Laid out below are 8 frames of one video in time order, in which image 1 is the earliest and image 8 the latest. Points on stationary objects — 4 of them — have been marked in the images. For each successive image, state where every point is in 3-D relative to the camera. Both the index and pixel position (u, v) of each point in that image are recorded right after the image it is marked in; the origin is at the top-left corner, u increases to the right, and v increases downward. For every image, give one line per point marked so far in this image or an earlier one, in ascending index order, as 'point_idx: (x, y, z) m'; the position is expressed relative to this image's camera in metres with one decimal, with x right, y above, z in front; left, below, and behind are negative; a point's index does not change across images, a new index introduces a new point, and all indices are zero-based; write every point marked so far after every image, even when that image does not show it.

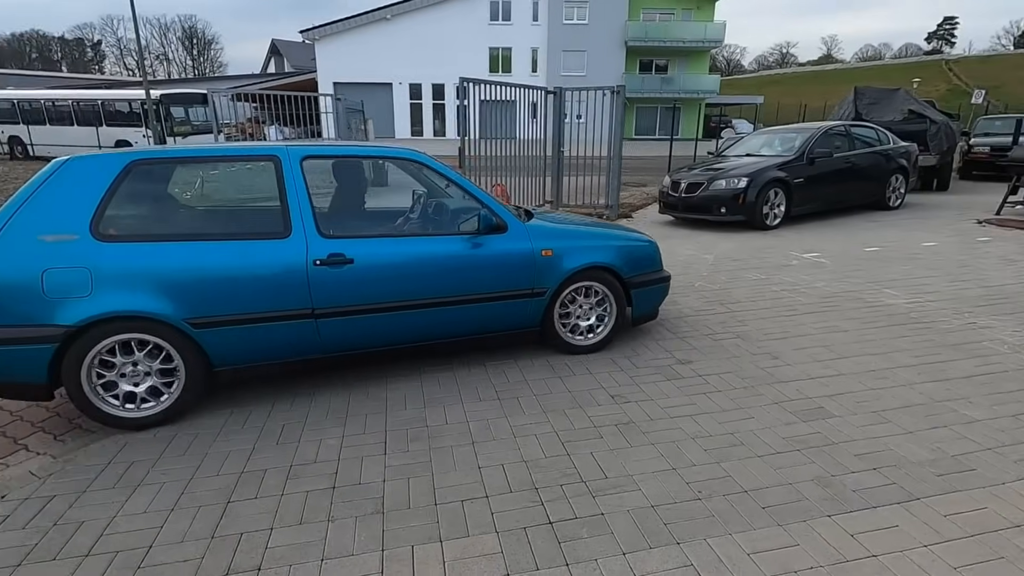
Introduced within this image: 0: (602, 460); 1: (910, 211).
0: (+0.5, -0.9, +2.7) m
1: (+7.7, +1.5, +10.3) m
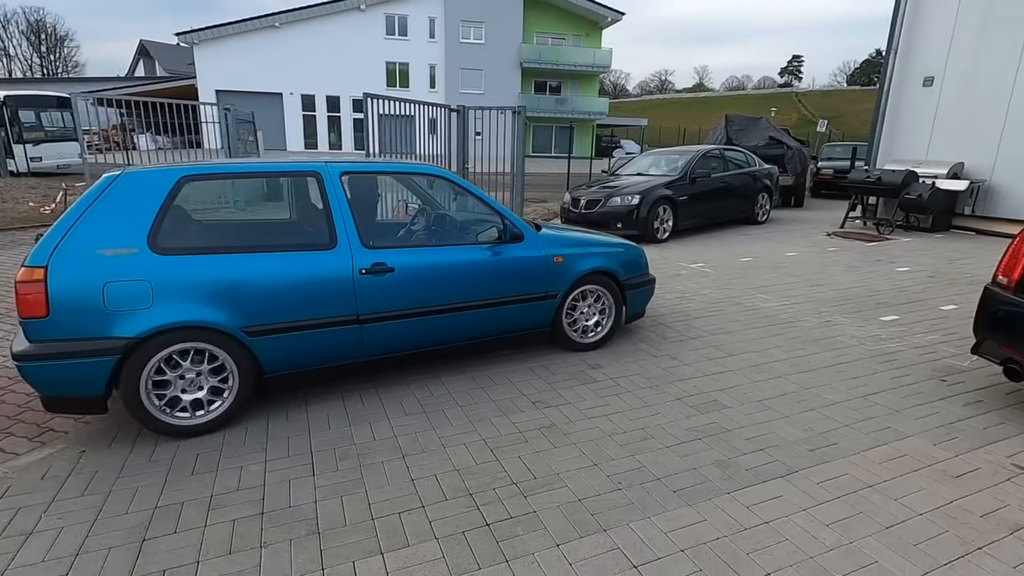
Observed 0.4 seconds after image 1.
0: (+0.1, -0.9, +2.9) m
1: (+5.8, +1.4, +11.7) m
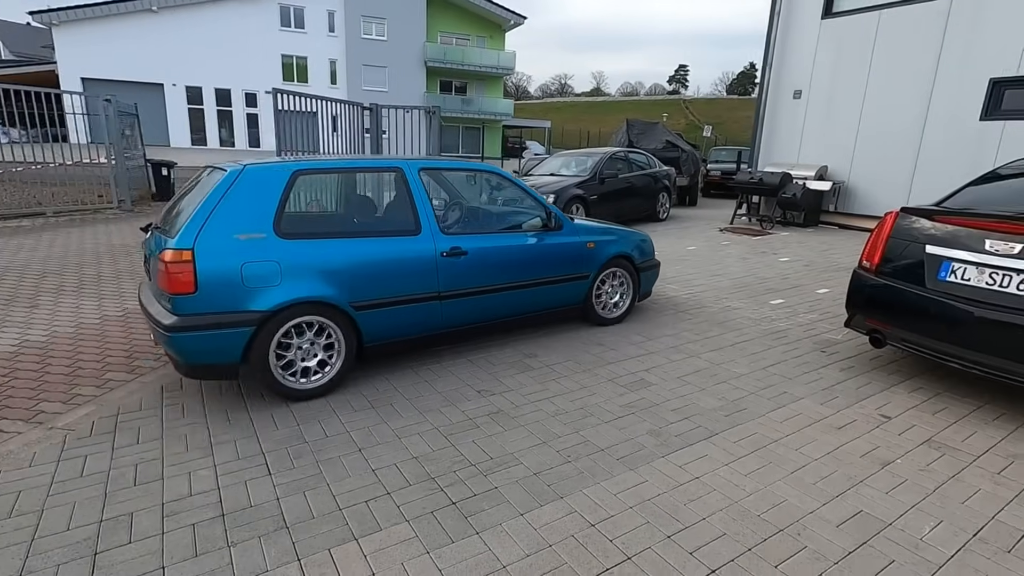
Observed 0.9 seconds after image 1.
0: (-0.2, -0.9, +3.1) m
1: (+3.9, +1.6, +12.7) m
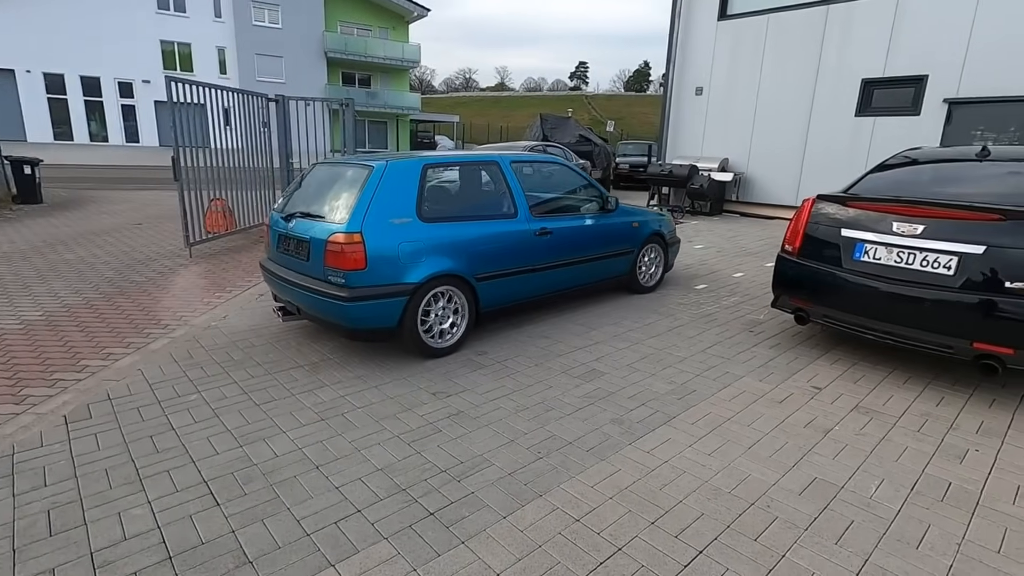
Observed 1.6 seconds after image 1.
0: (-0.3, -0.9, +2.9) m
1: (+2.0, +1.8, +13.1) m
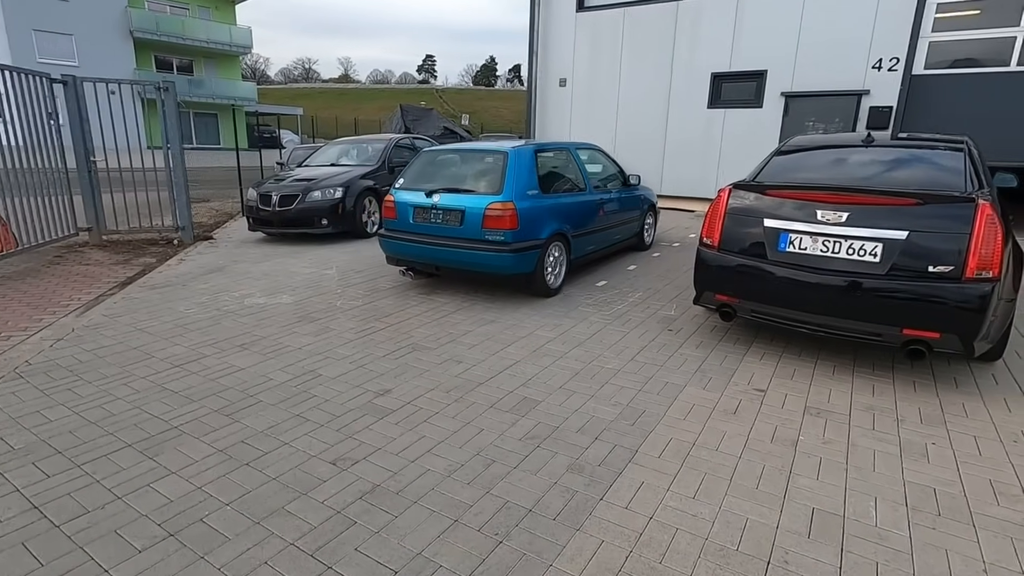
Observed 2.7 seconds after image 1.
0: (-0.5, -1.0, +2.1) m
1: (-1.1, +1.8, +12.5) m
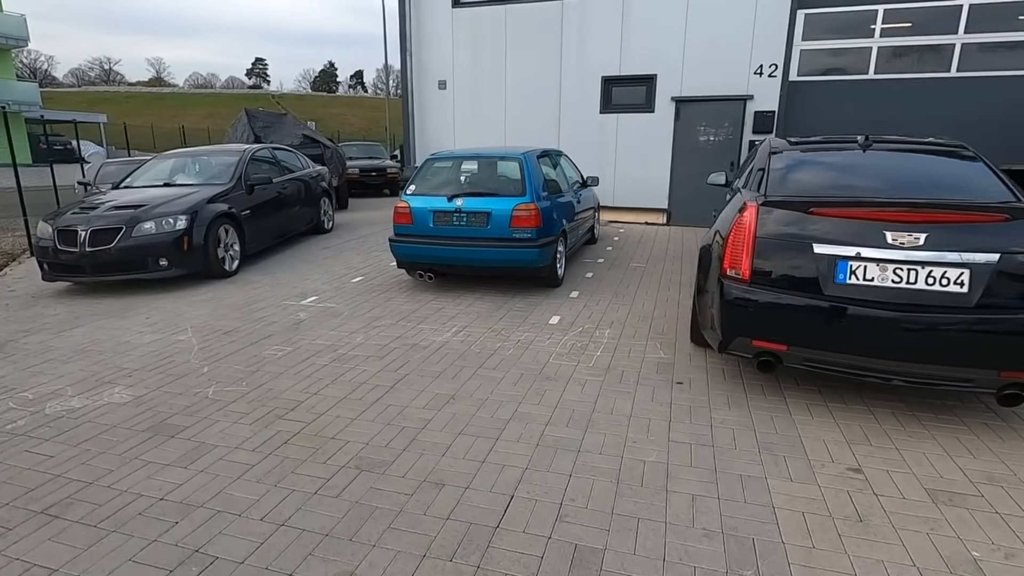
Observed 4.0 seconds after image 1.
0: (0.0, -1.4, +0.8) m
1: (-3.4, +1.1, +10.7) m
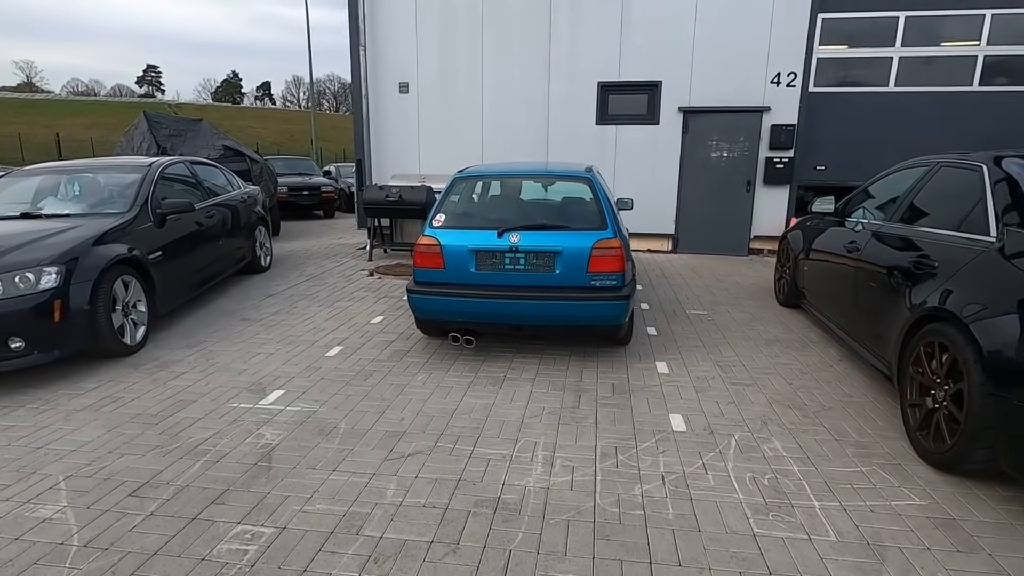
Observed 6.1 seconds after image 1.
0: (+1.3, -1.9, -1.0) m
1: (-3.6, +0.3, +8.3) m
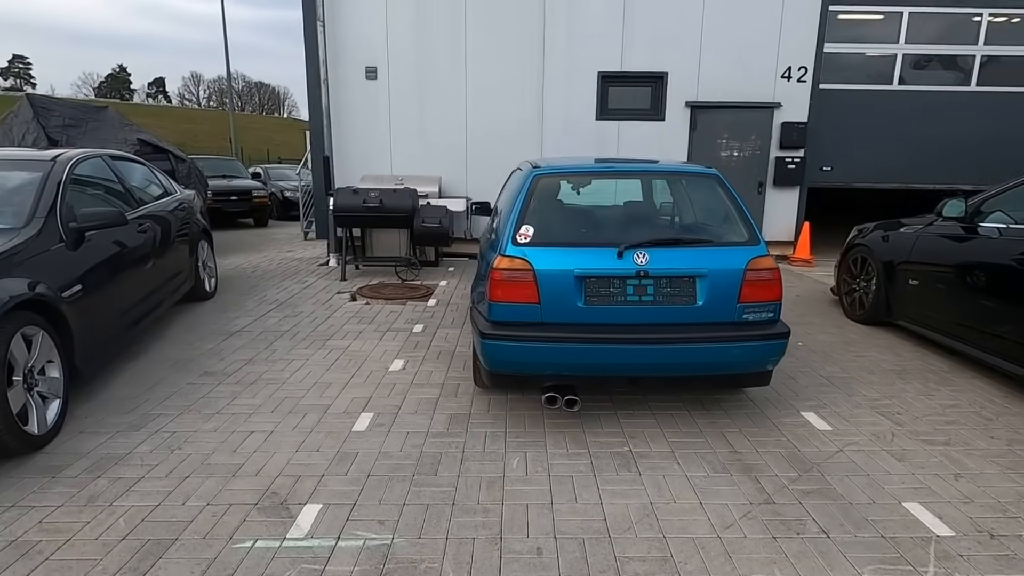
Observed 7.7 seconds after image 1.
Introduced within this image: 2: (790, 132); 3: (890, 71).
0: (+2.8, -2.0, -1.9) m
1: (-3.4, -0.1, +6.6) m
2: (+4.3, +2.4, +8.2) m
3: (+5.9, +3.4, +8.4) m
